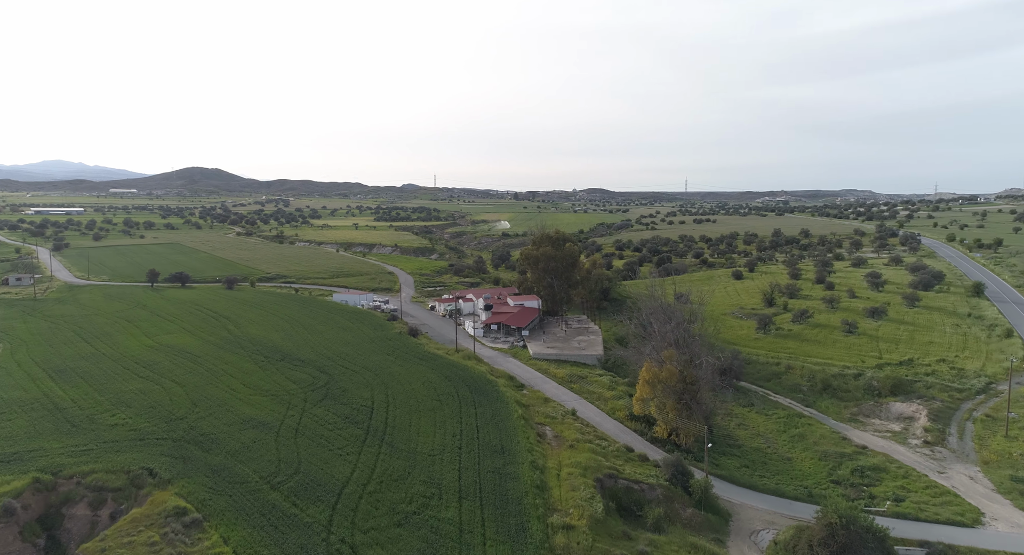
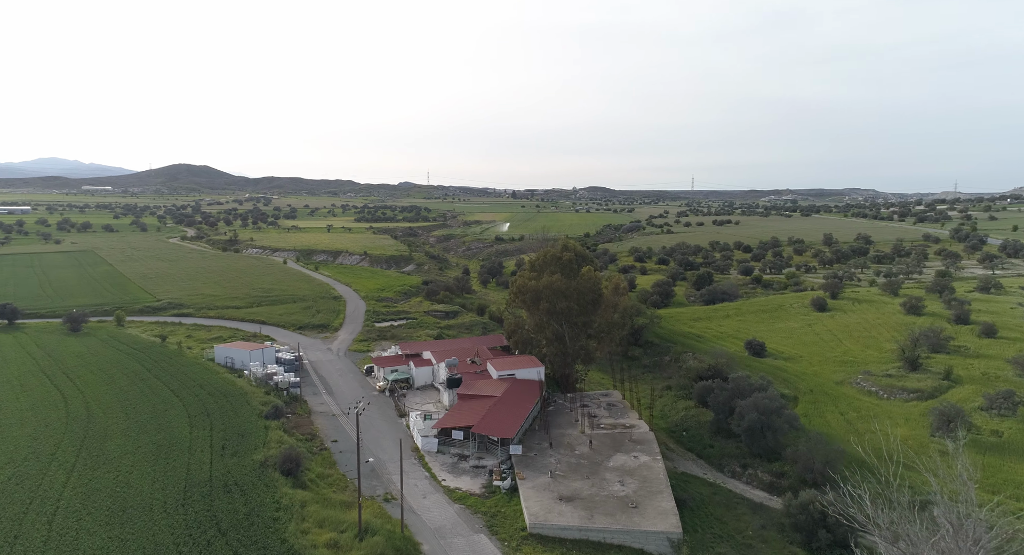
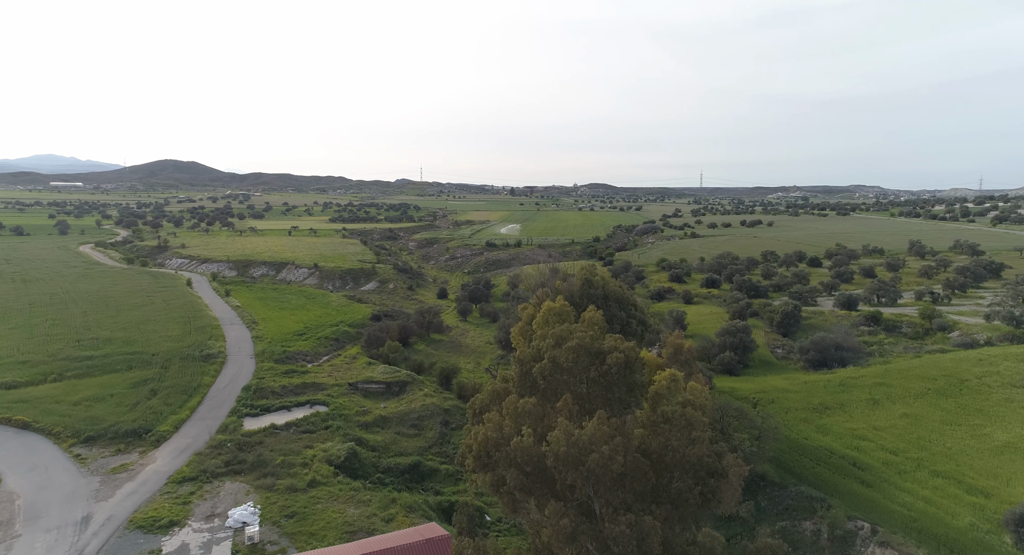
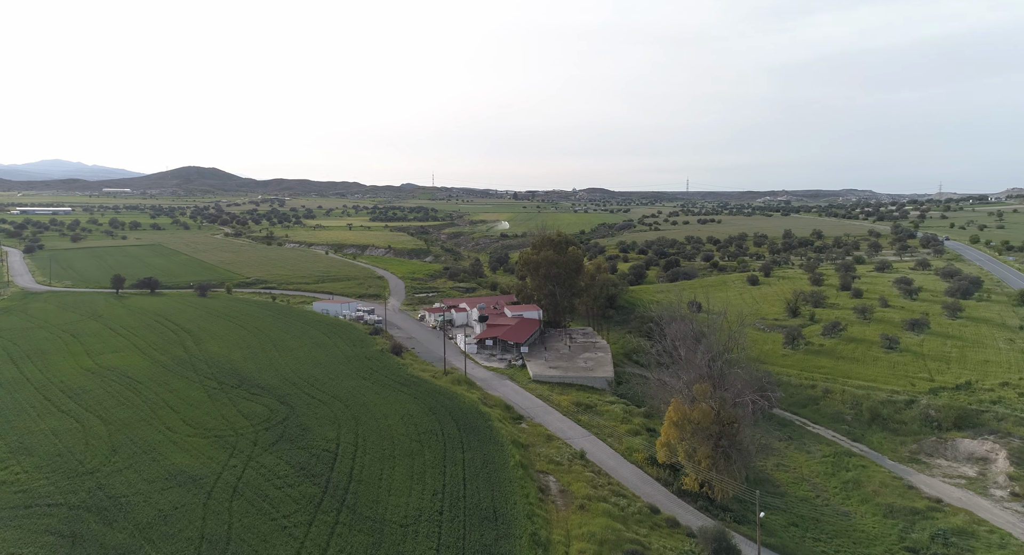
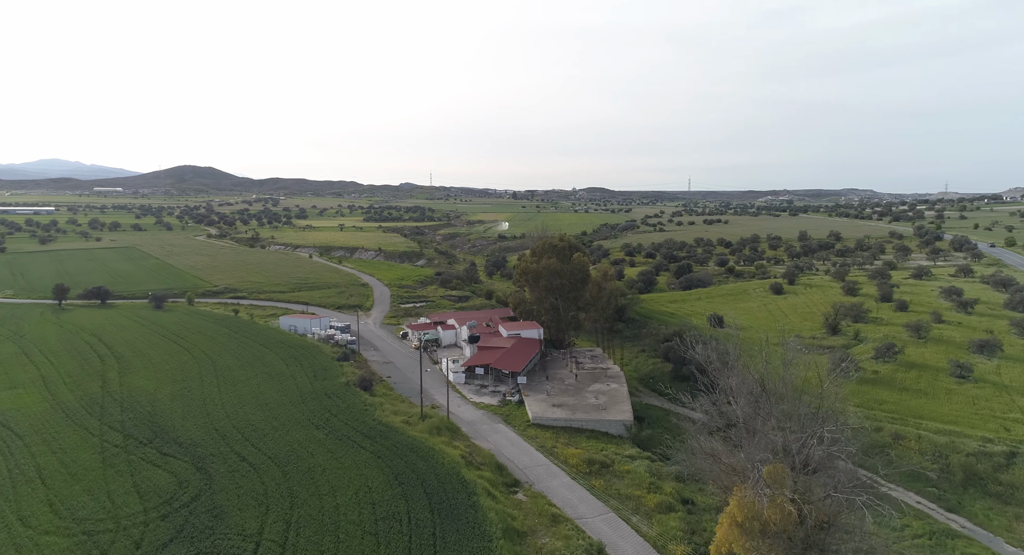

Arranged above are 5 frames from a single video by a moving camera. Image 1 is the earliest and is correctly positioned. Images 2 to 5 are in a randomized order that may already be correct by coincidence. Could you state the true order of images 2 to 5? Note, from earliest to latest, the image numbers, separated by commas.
4, 5, 2, 3
